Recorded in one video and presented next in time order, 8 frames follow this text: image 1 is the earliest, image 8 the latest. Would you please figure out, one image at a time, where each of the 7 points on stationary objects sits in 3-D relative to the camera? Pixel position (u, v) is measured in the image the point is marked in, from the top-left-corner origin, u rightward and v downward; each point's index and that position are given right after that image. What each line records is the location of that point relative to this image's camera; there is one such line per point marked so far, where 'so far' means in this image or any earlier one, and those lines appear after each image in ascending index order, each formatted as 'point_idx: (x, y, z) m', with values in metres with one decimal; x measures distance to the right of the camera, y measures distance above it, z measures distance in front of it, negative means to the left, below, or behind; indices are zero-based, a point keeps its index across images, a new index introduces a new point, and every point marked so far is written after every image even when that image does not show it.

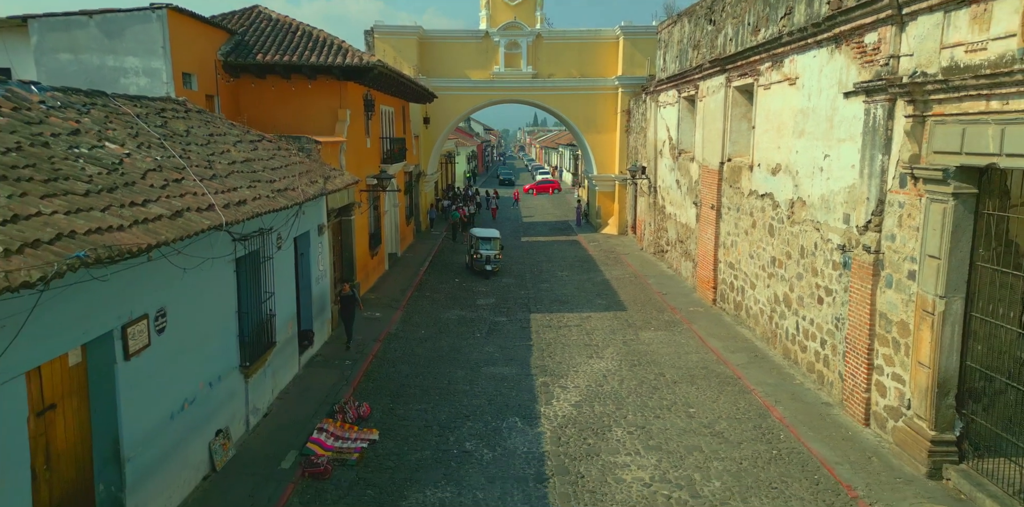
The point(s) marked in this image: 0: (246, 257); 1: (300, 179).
0: (-3.3, 0.0, +9.1) m
1: (-3.1, +1.1, +10.9) m
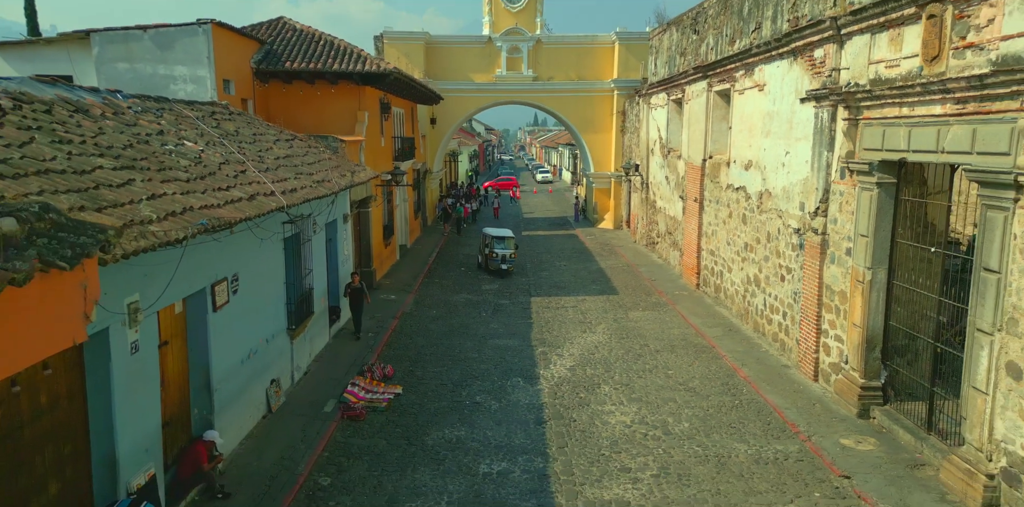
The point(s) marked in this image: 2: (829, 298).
0: (-3.2, +0.2, +10.8) m
1: (-3.0, +1.4, +12.6) m
2: (+4.6, -0.6, +10.8) m
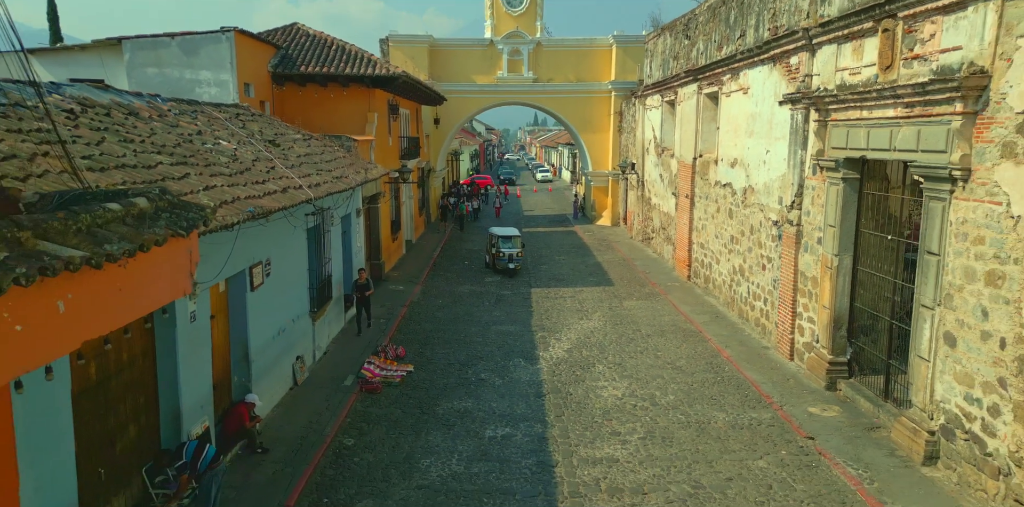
0: (-3.2, +0.4, +11.9) m
1: (-3.0, +1.6, +13.6) m
2: (+4.6, -0.5, +11.8) m
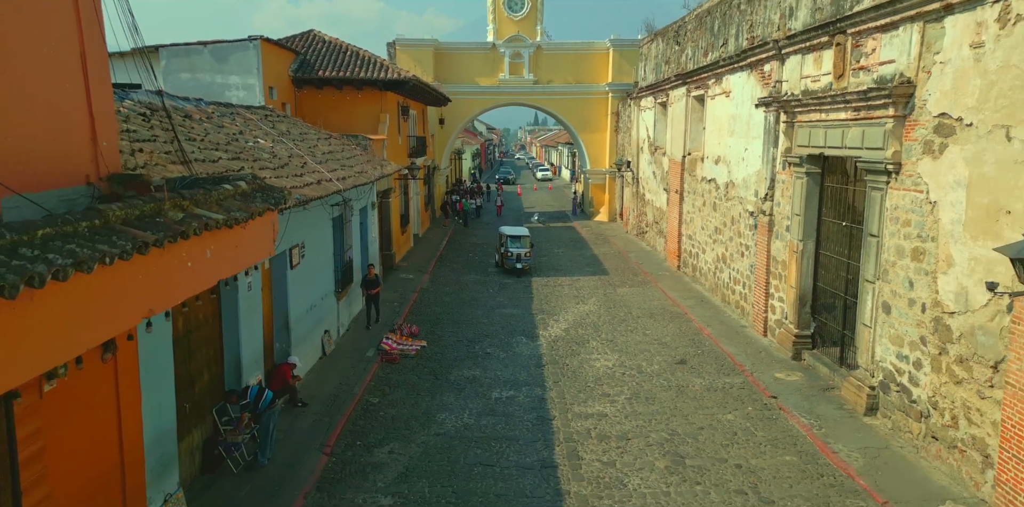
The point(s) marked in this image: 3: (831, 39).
0: (-3.1, +0.6, +13.3) m
1: (-3.0, +1.8, +15.1) m
2: (+4.7, -0.2, +13.2) m
3: (+4.6, +3.1, +10.7) m
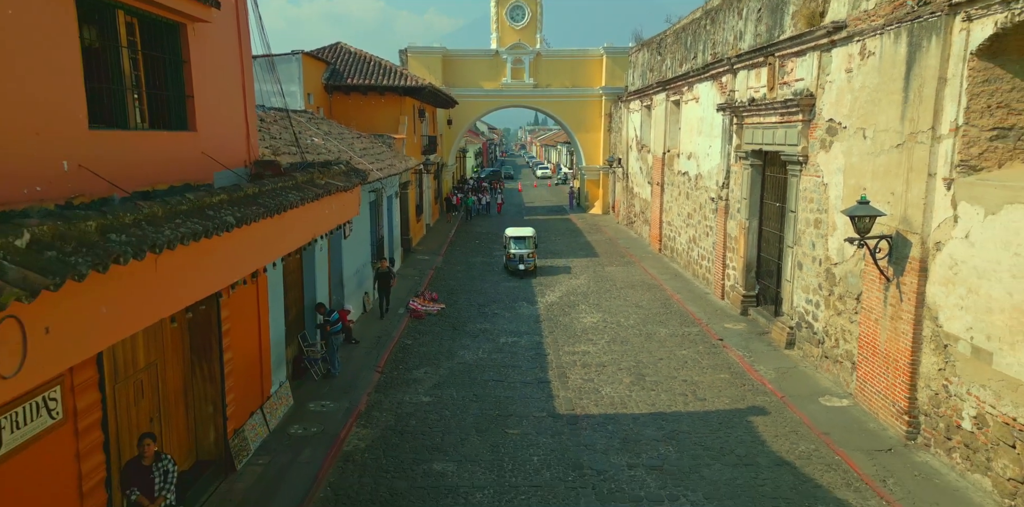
0: (-3.1, +1.1, +16.3) m
1: (-2.9, +2.3, +18.0) m
2: (+4.8, +0.2, +16.2) m
3: (+4.7, +3.6, +13.7) m
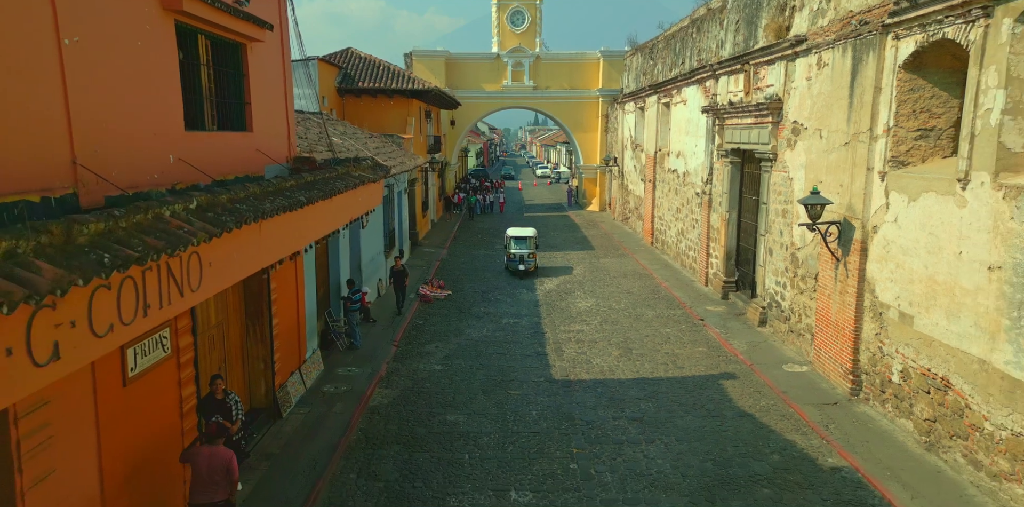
0: (-3.0, +1.4, +17.8) m
1: (-2.9, +2.5, +19.5) m
2: (+4.8, +0.5, +17.7) m
3: (+4.7, +3.8, +15.2) m
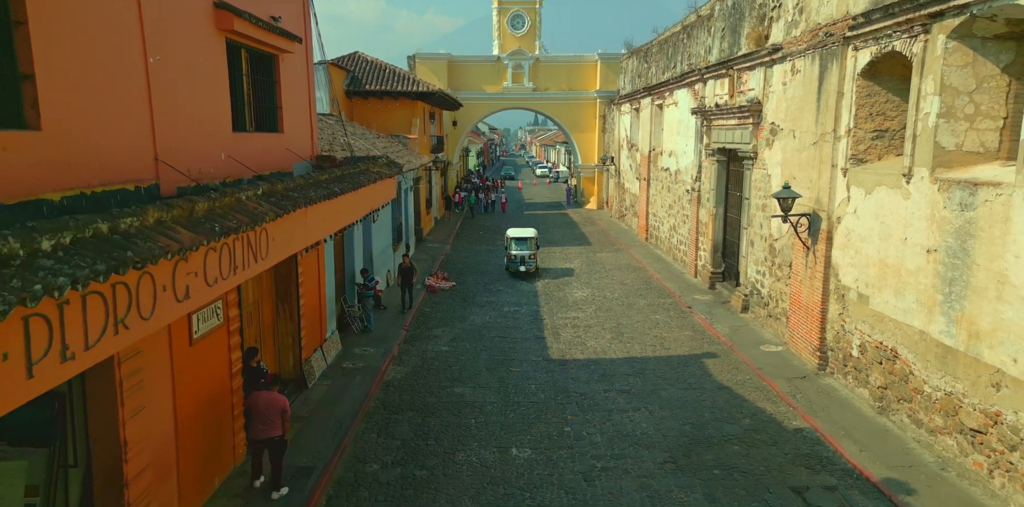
0: (-3.0, +1.5, +18.9) m
1: (-2.8, +2.7, +20.6) m
2: (+4.8, +0.6, +18.8) m
3: (+4.7, +4.0, +16.3) m
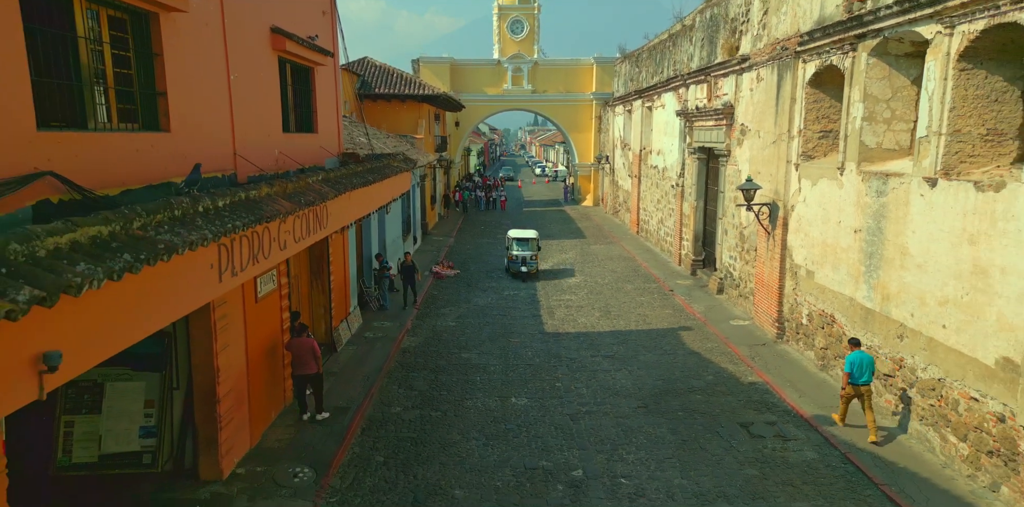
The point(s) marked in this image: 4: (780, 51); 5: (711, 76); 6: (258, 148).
0: (-3.0, +1.8, +20.6) m
1: (-2.9, +2.9, +22.4) m
2: (+4.8, +0.9, +20.5) m
3: (+4.7, +4.3, +18.0) m
4: (+4.7, +3.5, +12.9) m
5: (+4.7, +4.2, +17.6) m
6: (-2.9, +1.2, +8.5) m
